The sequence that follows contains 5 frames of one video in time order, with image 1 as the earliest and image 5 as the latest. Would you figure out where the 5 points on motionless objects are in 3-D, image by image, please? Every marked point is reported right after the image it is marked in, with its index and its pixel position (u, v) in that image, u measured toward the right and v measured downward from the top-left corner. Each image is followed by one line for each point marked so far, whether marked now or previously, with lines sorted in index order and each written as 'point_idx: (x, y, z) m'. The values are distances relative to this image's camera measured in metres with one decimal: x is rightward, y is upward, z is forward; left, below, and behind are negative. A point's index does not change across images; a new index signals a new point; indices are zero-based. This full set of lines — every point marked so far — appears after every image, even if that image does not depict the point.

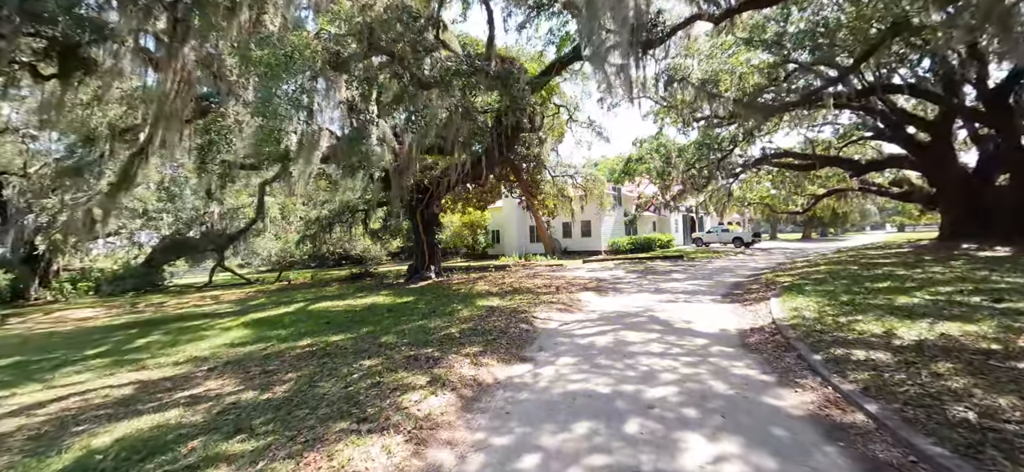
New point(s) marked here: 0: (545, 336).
0: (+0.4, -1.4, +5.3) m
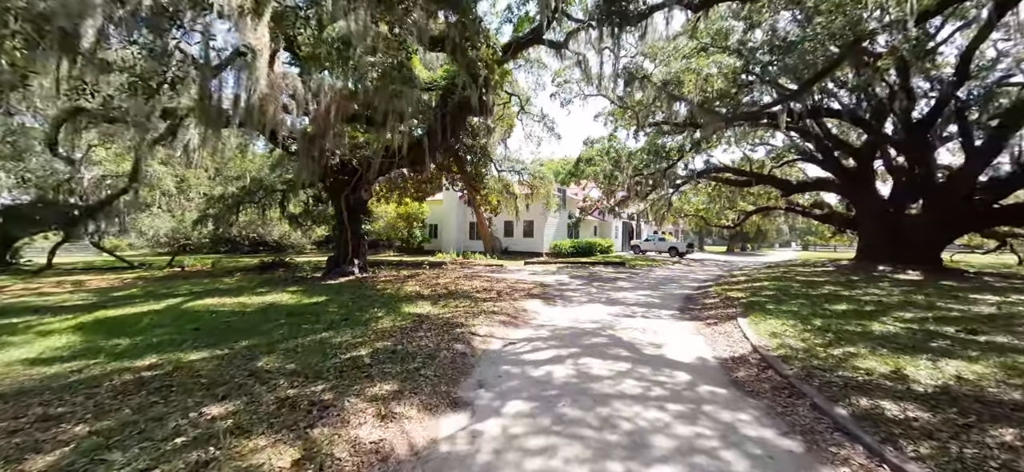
0: (-0.3, -1.3, +4.1) m
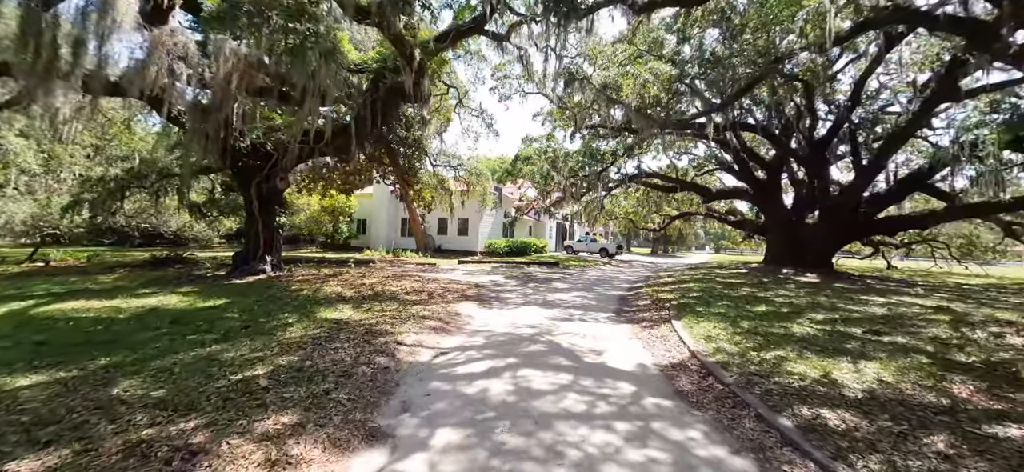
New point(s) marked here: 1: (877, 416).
0: (-0.9, -1.3, +3.5) m
1: (+2.5, -1.2, +2.6) m
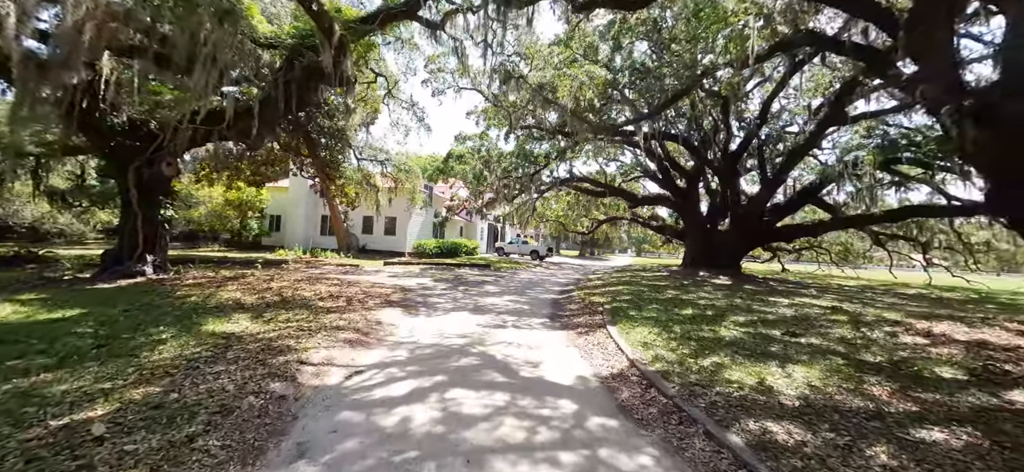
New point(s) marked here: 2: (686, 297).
0: (-1.5, -1.3, +2.9) m
1: (+2.0, -1.3, +2.6) m
2: (+3.9, -1.4, +8.8) m
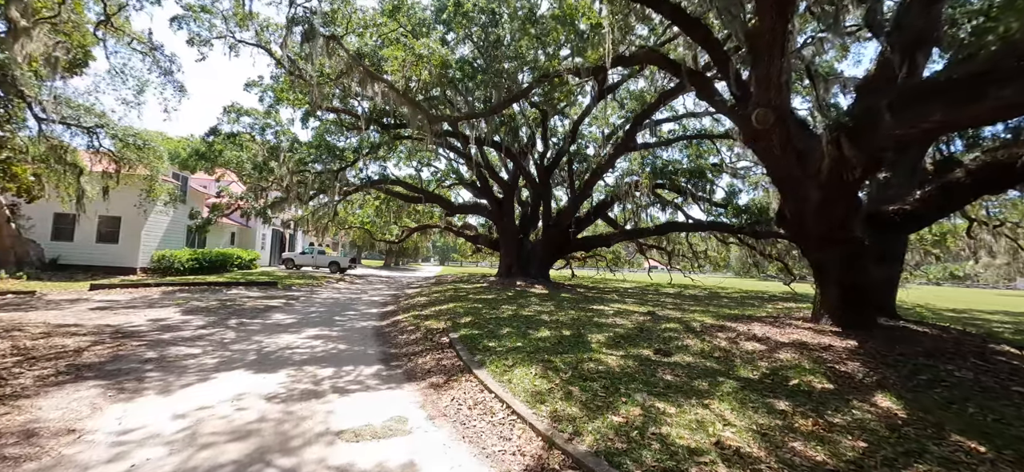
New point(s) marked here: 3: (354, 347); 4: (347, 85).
0: (-1.6, -1.3, +0.5) m
1: (+1.6, -1.3, +1.8) m
2: (+0.3, -1.6, +8.2) m
3: (-2.3, -1.6, +5.7) m
4: (-3.9, +3.6, +9.3) m
